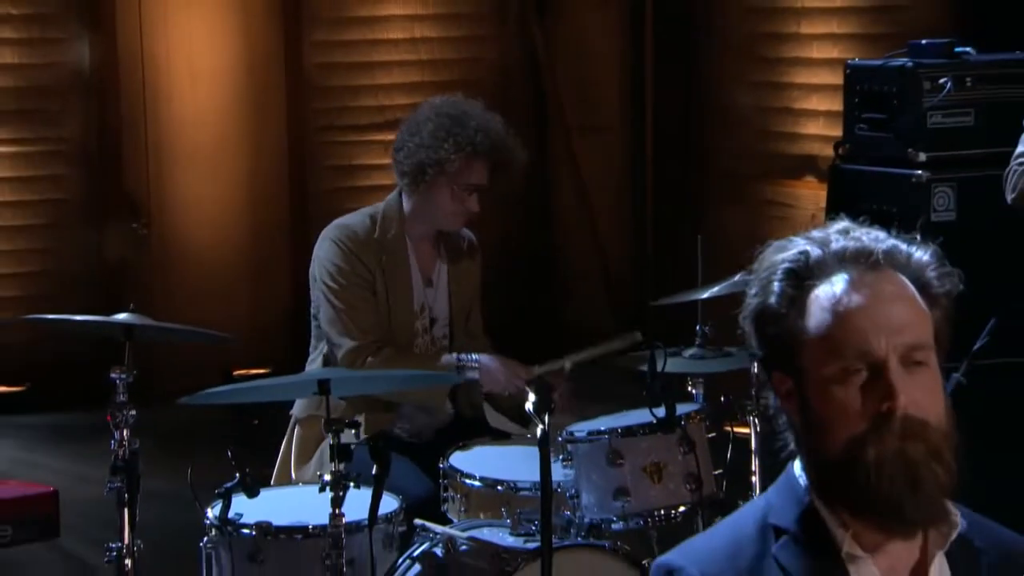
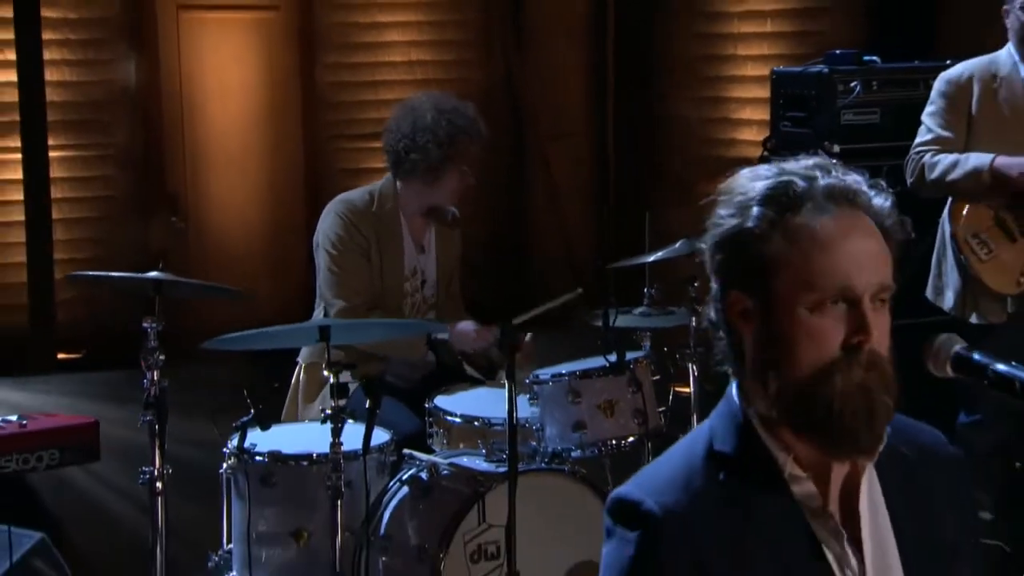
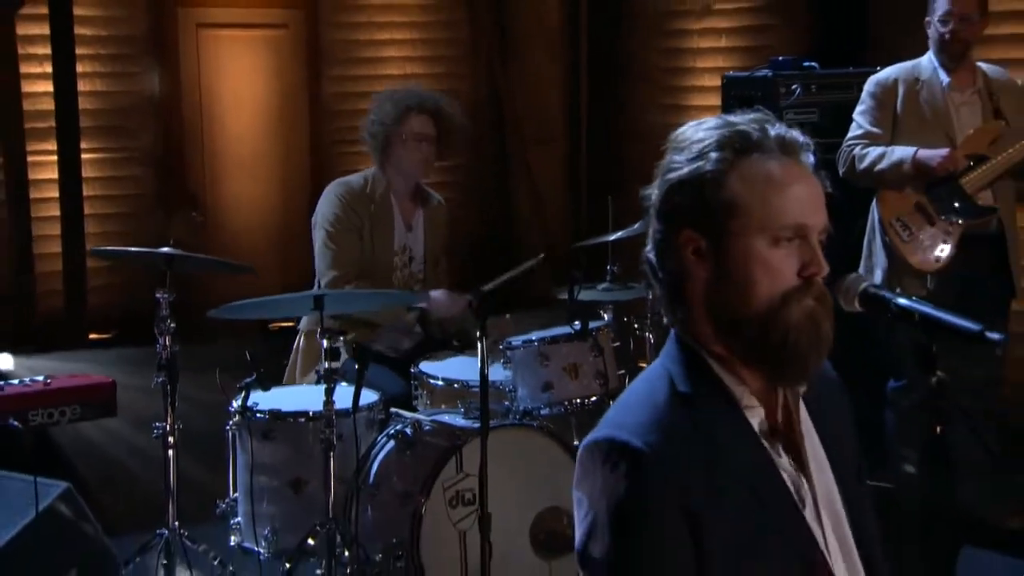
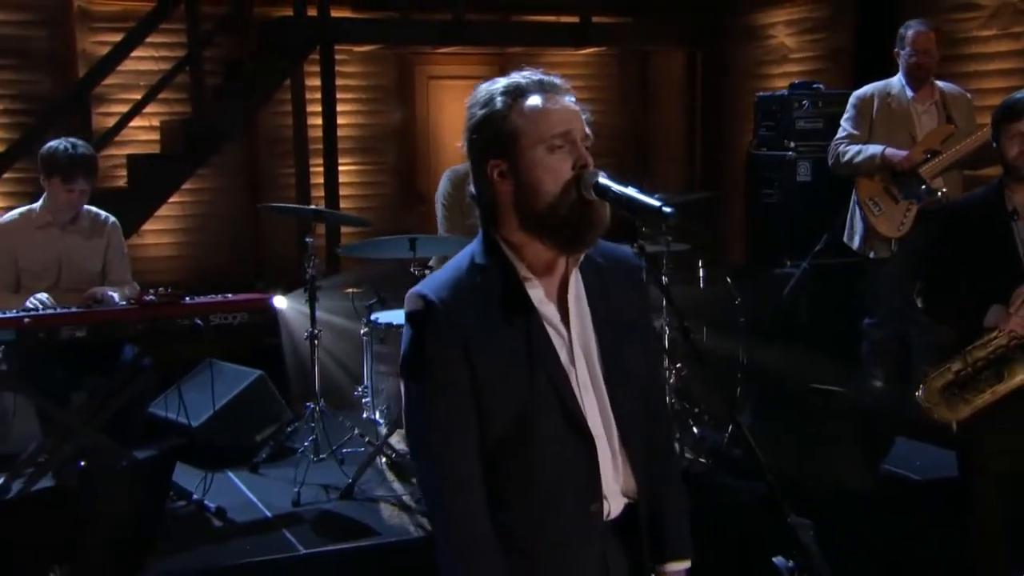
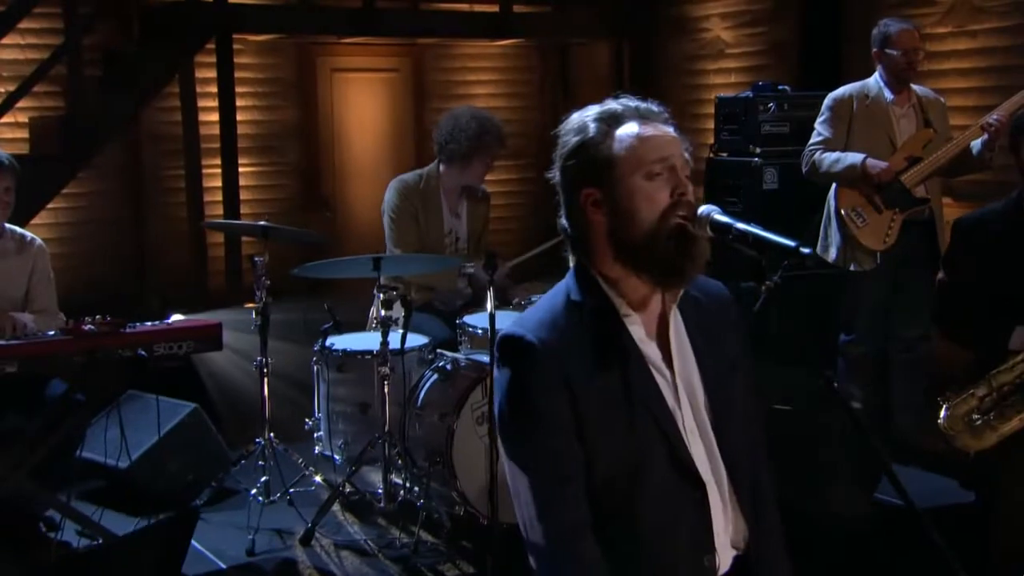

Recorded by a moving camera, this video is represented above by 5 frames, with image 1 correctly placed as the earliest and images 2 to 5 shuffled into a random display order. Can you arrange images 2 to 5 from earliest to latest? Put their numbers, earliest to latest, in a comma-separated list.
2, 3, 5, 4
